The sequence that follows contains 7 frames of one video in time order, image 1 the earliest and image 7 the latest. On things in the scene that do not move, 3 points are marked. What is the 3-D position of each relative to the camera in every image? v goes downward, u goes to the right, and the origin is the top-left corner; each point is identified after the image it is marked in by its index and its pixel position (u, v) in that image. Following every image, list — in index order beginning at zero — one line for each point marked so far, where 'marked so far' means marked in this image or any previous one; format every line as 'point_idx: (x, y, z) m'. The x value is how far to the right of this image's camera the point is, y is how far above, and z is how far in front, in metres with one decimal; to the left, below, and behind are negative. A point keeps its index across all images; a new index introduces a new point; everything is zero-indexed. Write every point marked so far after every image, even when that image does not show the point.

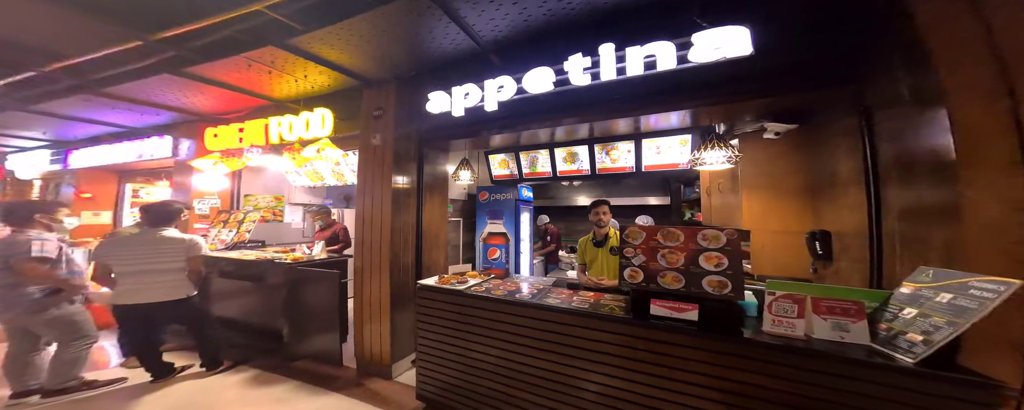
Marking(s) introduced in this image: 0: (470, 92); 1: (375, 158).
0: (-0.1, +0.7, +1.5) m
1: (-0.8, +0.3, +2.0) m
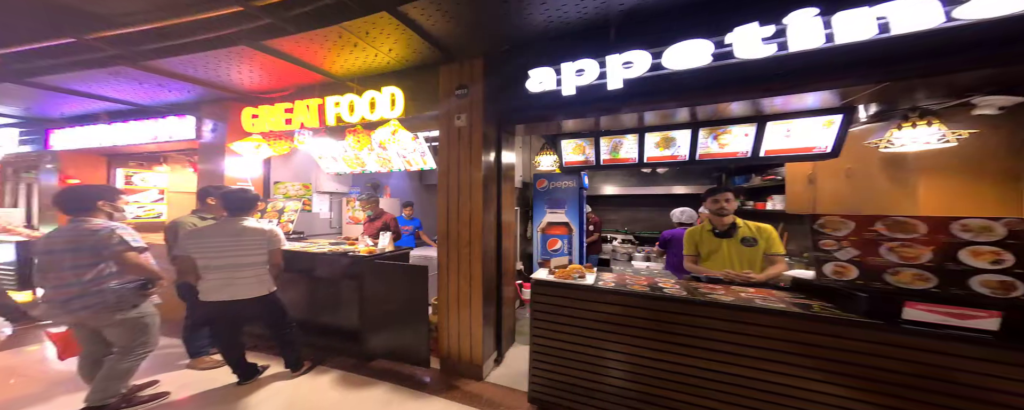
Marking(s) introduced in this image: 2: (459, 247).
0: (+0.4, +0.7, +1.4) m
1: (-0.3, +0.4, +1.8) m
2: (-0.4, -0.3, +1.9) m
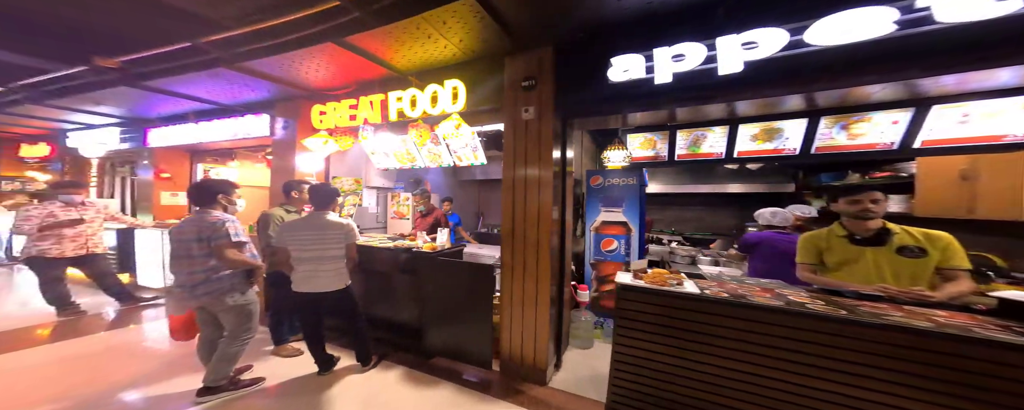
0: (+0.8, +0.7, +1.2) m
1: (+0.1, +0.4, +1.8) m
2: (+0.1, -0.3, +1.8) m
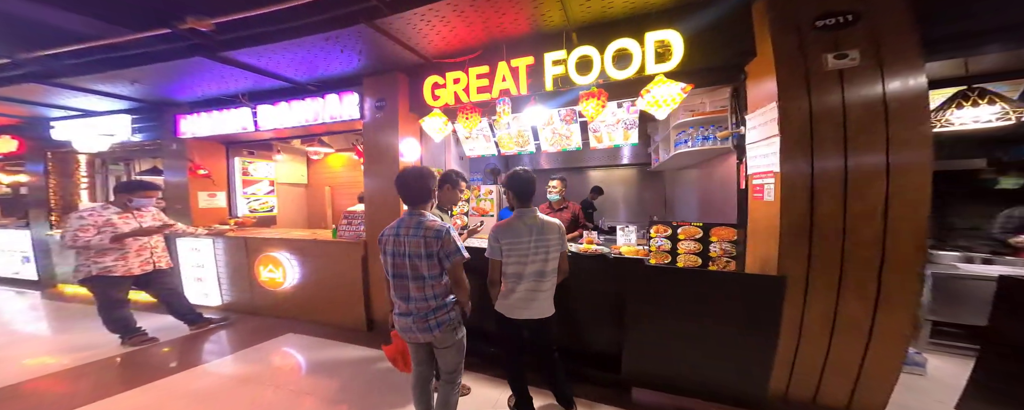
0: (+2.3, +0.8, +0.7) m
1: (+1.6, +0.5, +1.2) m
2: (+1.6, -0.2, +1.3) m
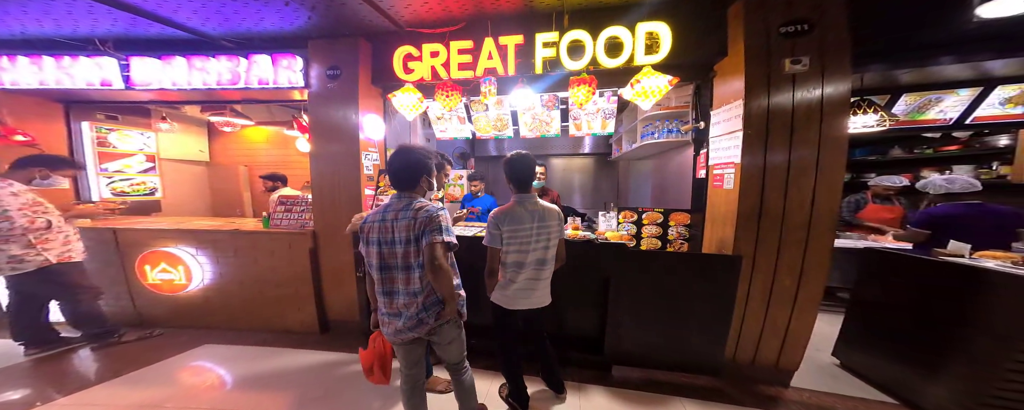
0: (+2.4, +0.8, +1.1) m
1: (+1.7, +0.5, +1.5) m
2: (+1.6, -0.1, +1.6) m
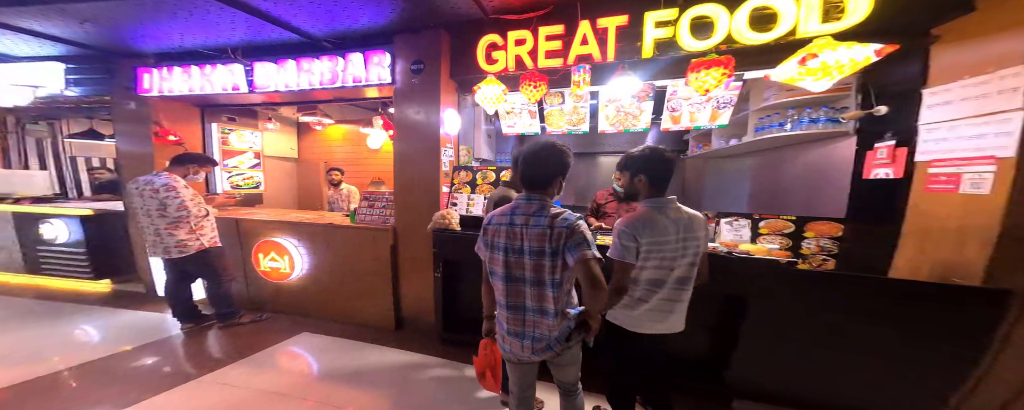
0: (+3.0, +0.8, +0.5) m
1: (+2.3, +0.5, +1.0) m
2: (+2.2, -0.2, +1.1) m
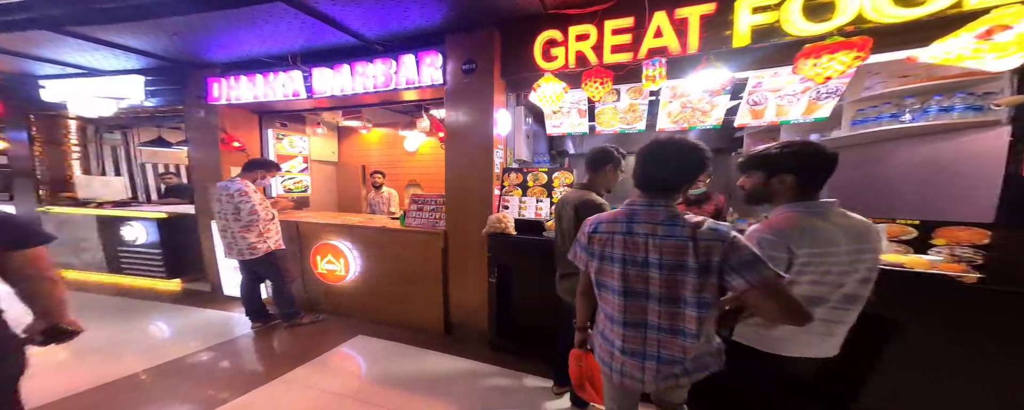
0: (+3.4, +0.7, +0.2) m
1: (+2.8, +0.5, +0.8) m
2: (+2.7, -0.2, +0.9) m
